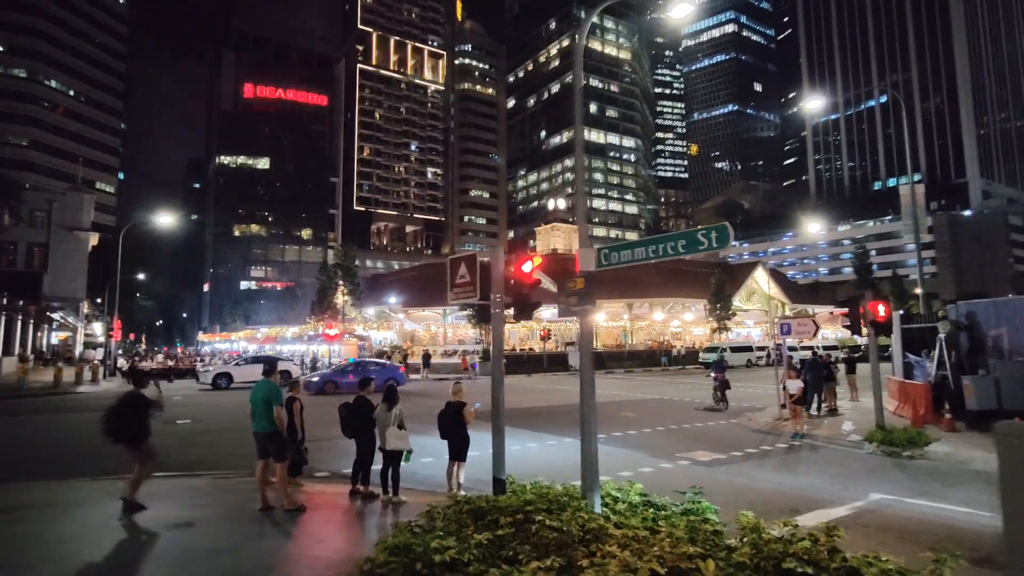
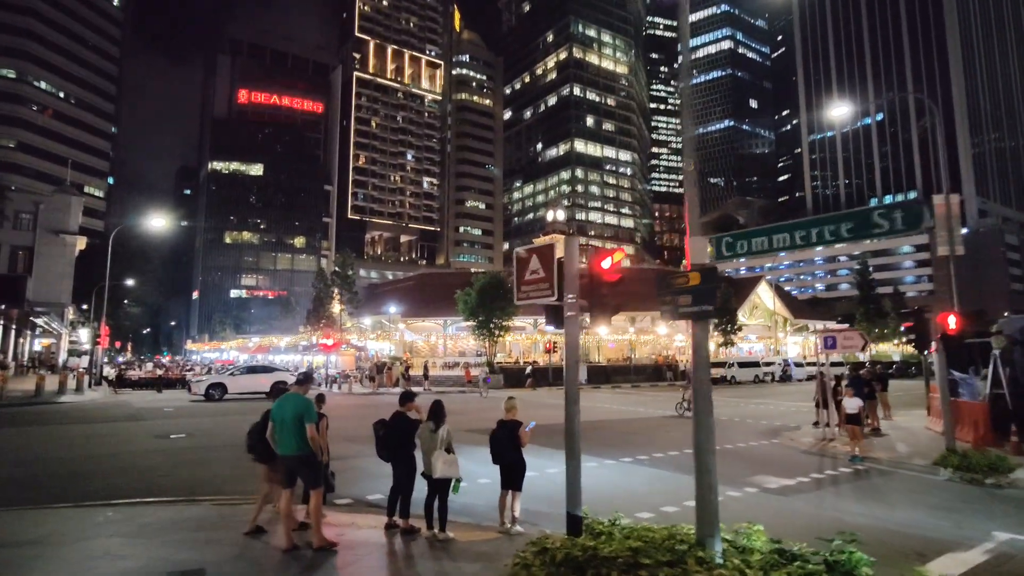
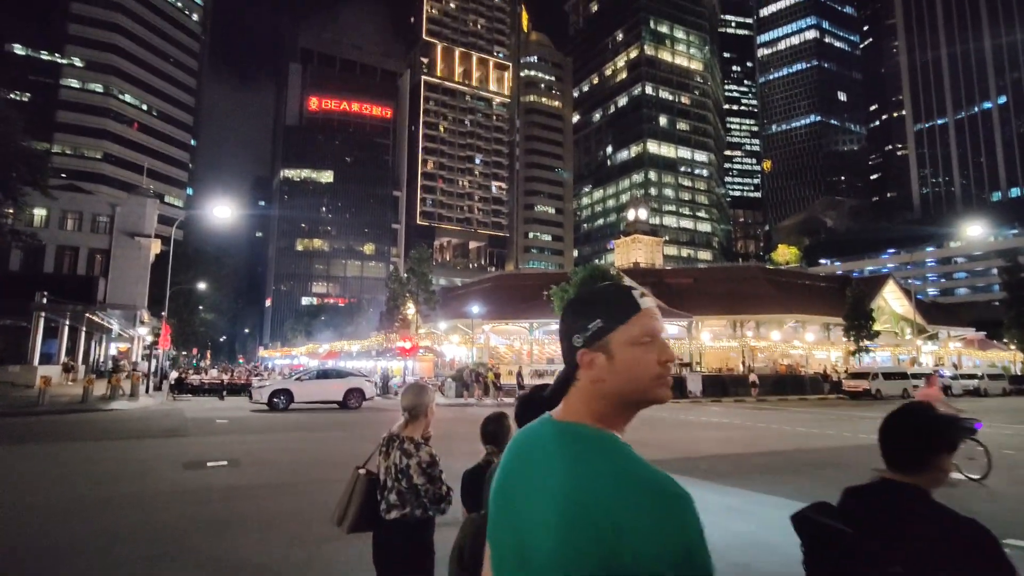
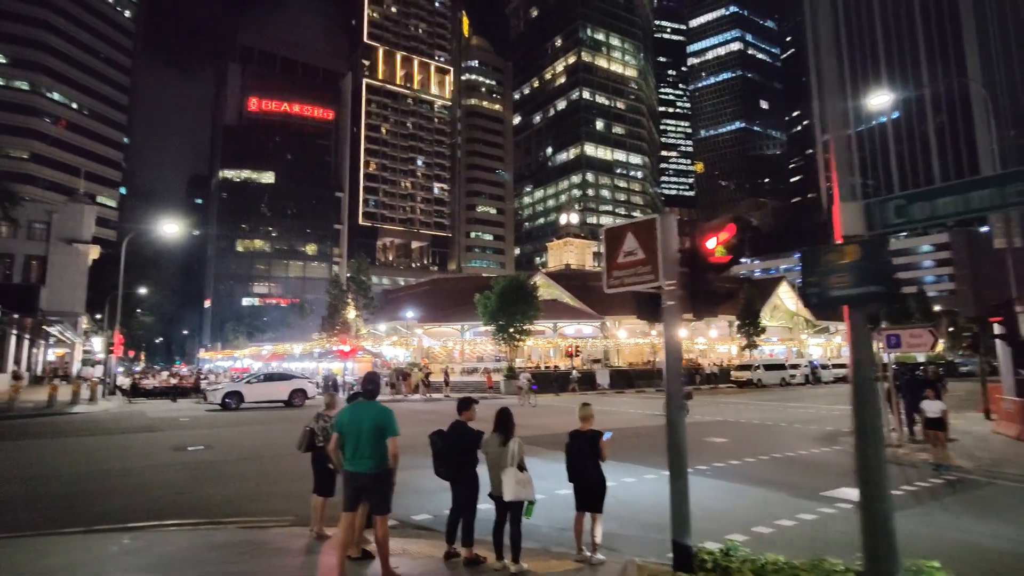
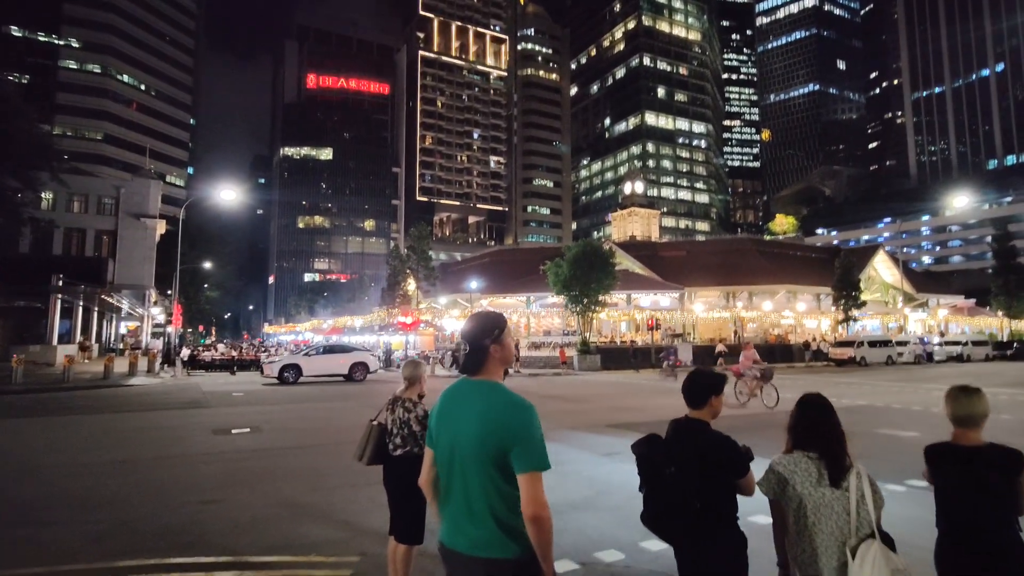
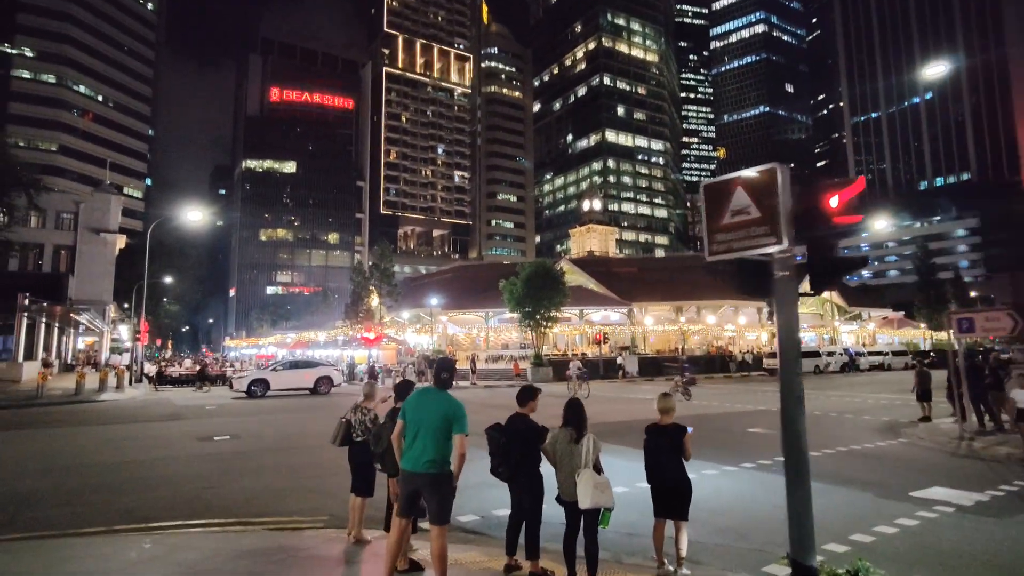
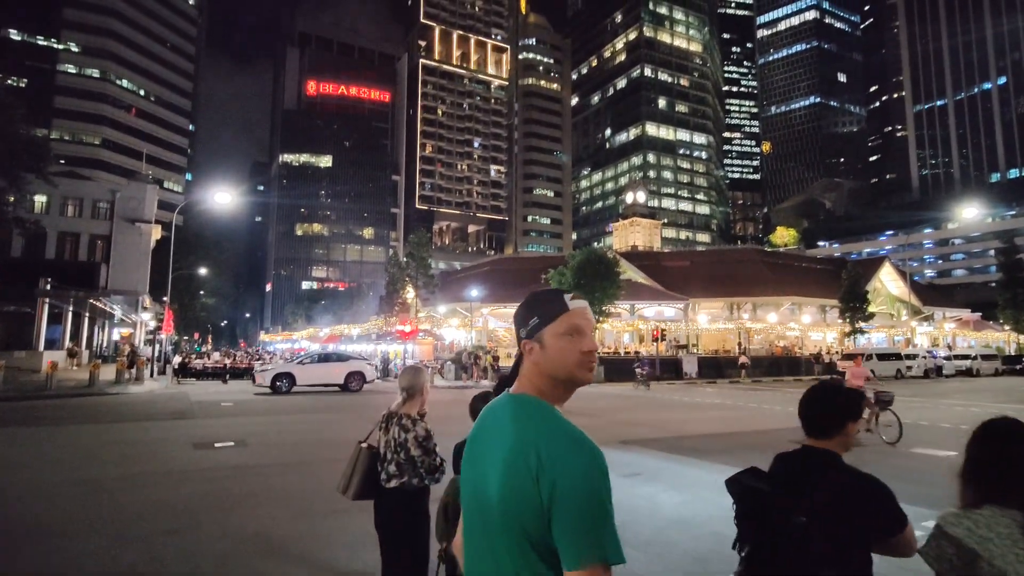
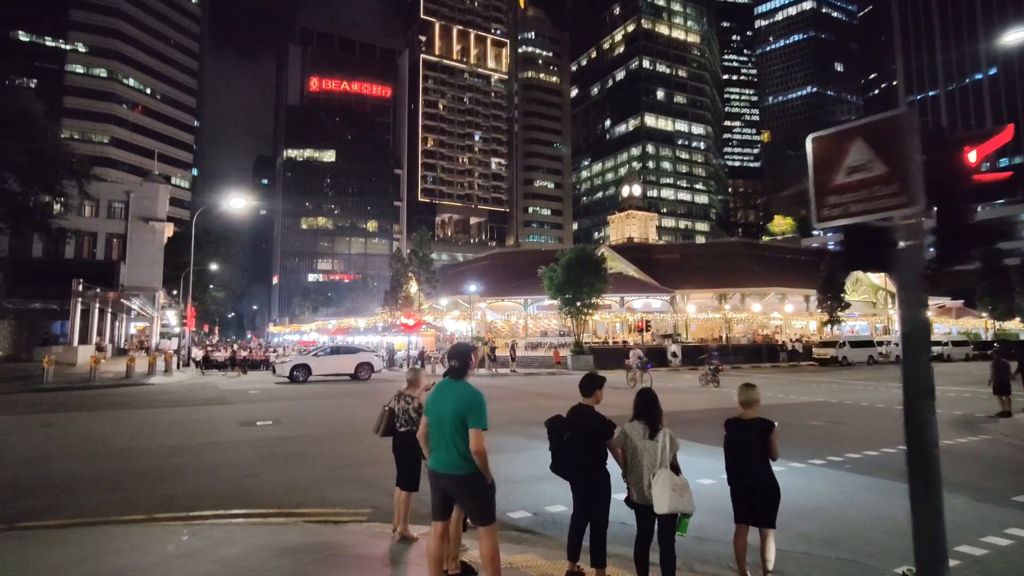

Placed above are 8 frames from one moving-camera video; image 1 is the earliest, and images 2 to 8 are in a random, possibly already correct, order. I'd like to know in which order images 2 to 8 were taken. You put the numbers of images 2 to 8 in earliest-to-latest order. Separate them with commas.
2, 4, 6, 8, 5, 7, 3
